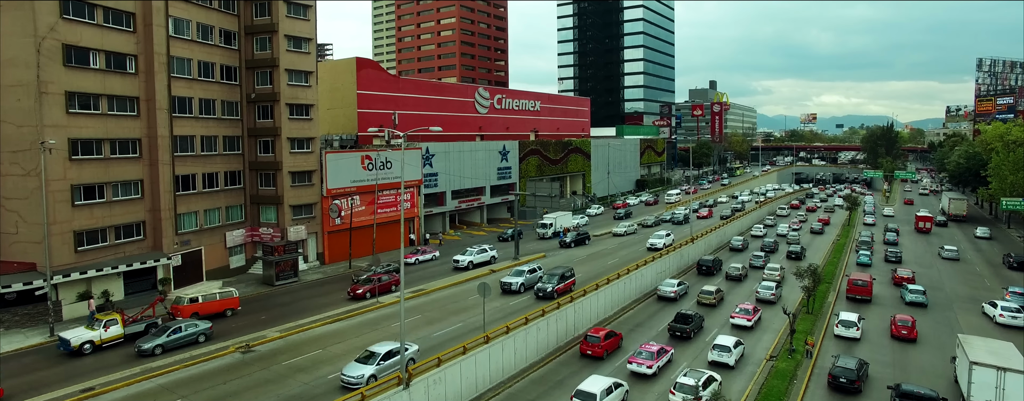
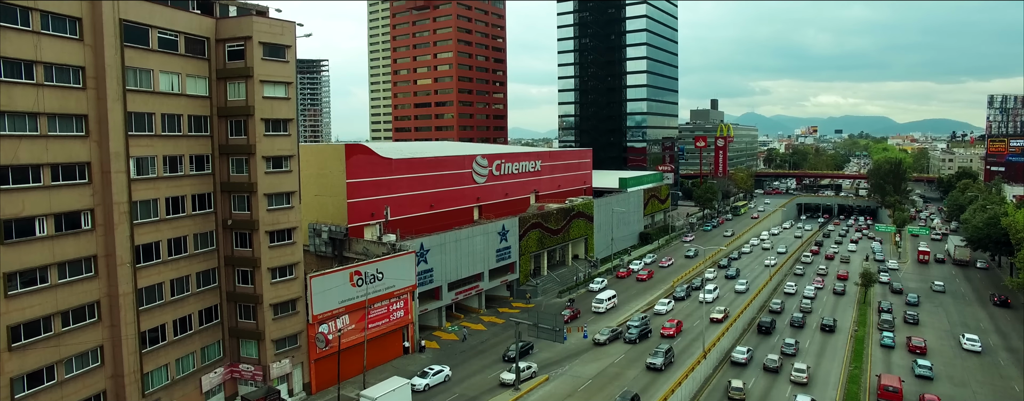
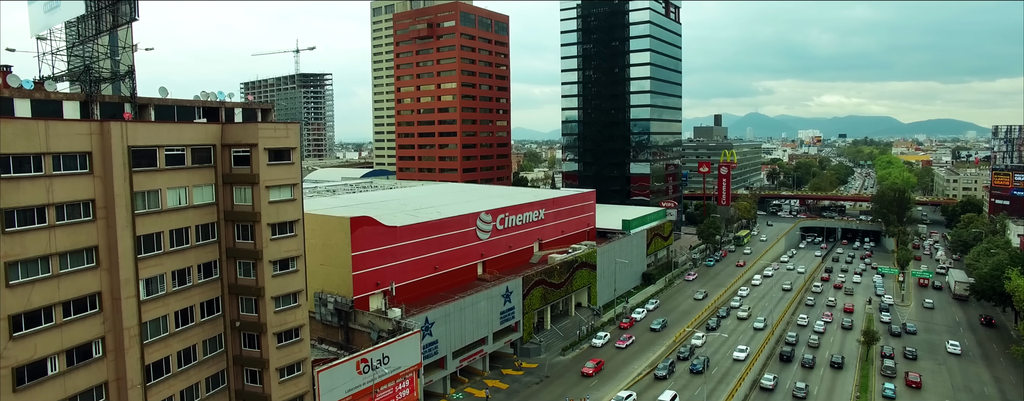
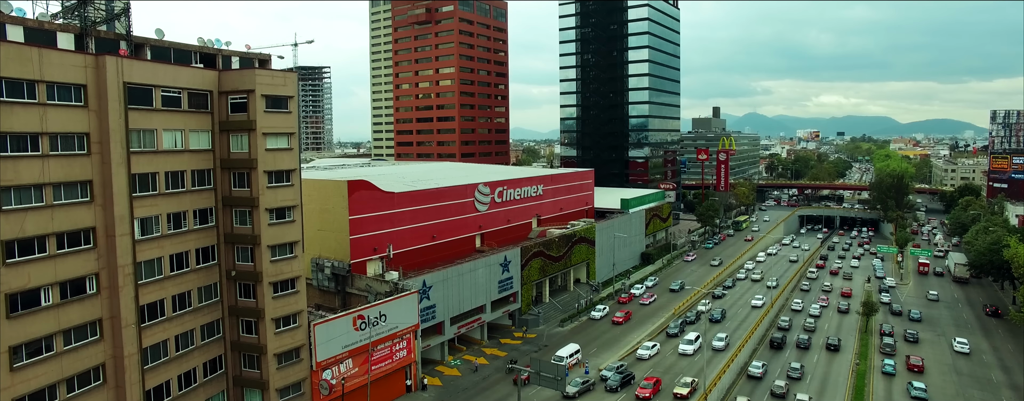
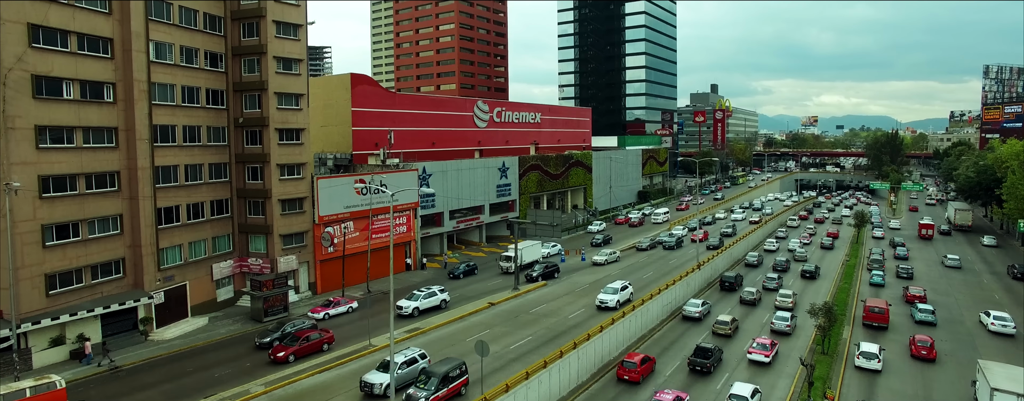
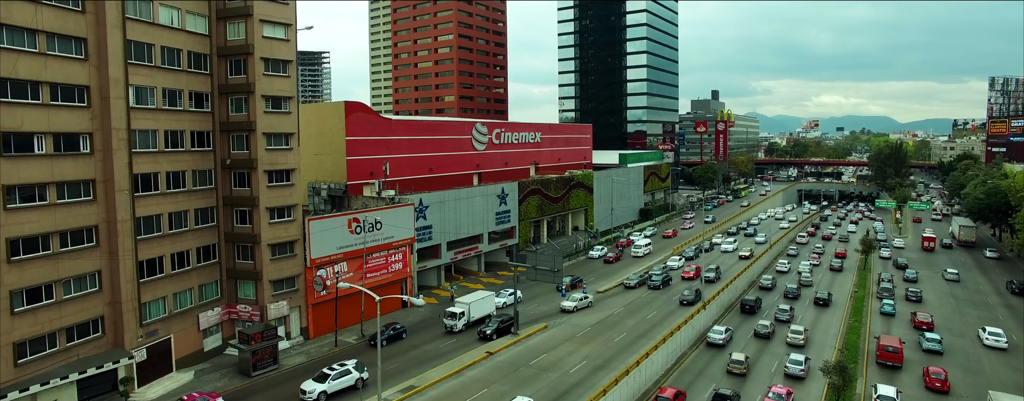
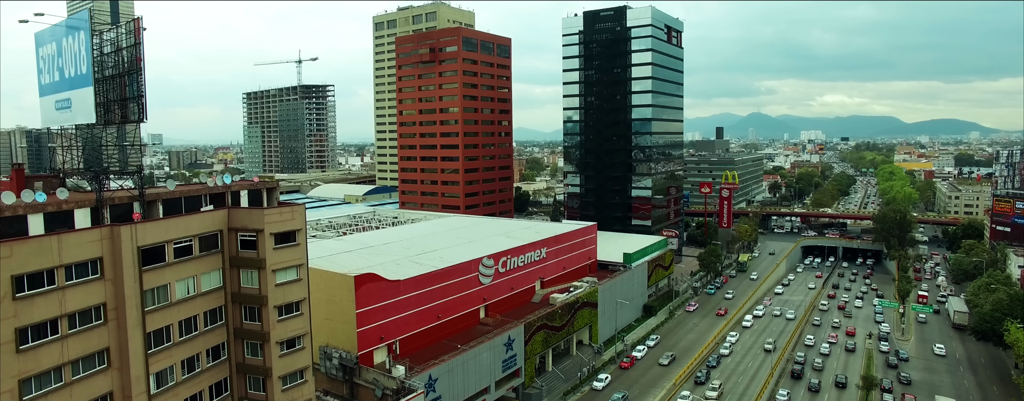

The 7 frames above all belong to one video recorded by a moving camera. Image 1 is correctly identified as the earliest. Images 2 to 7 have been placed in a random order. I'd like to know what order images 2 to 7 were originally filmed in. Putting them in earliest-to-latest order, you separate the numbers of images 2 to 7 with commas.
5, 6, 2, 4, 3, 7
